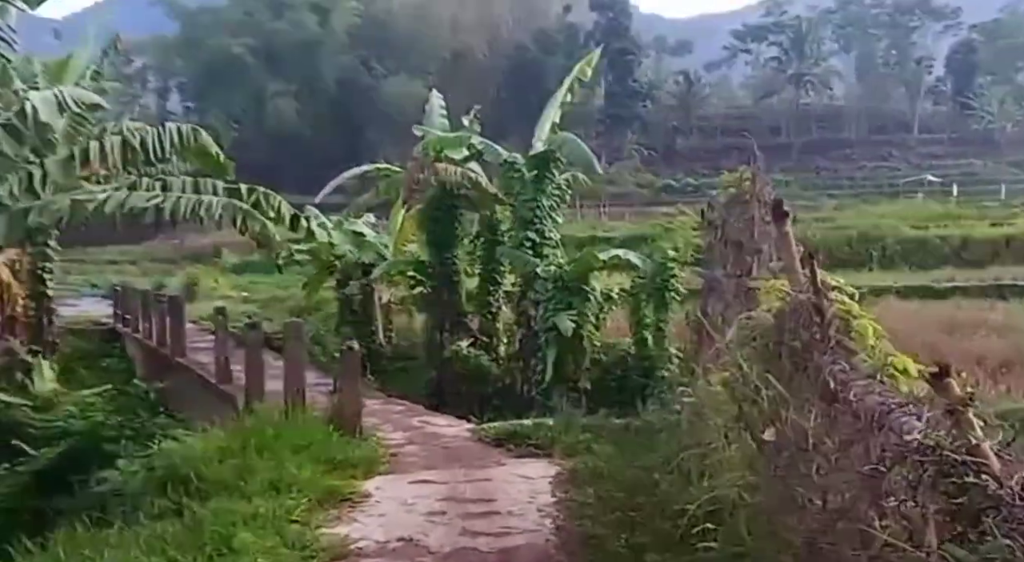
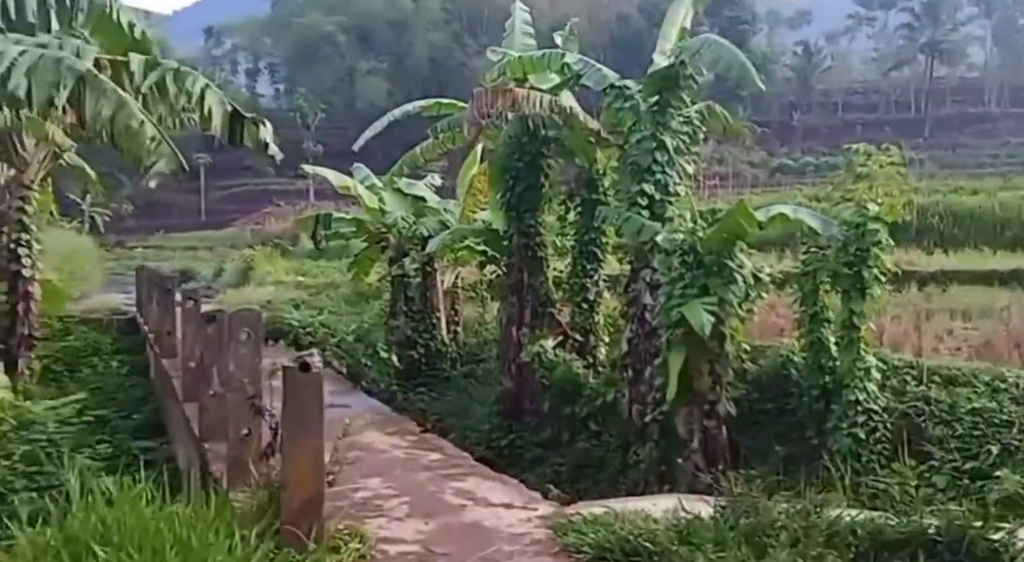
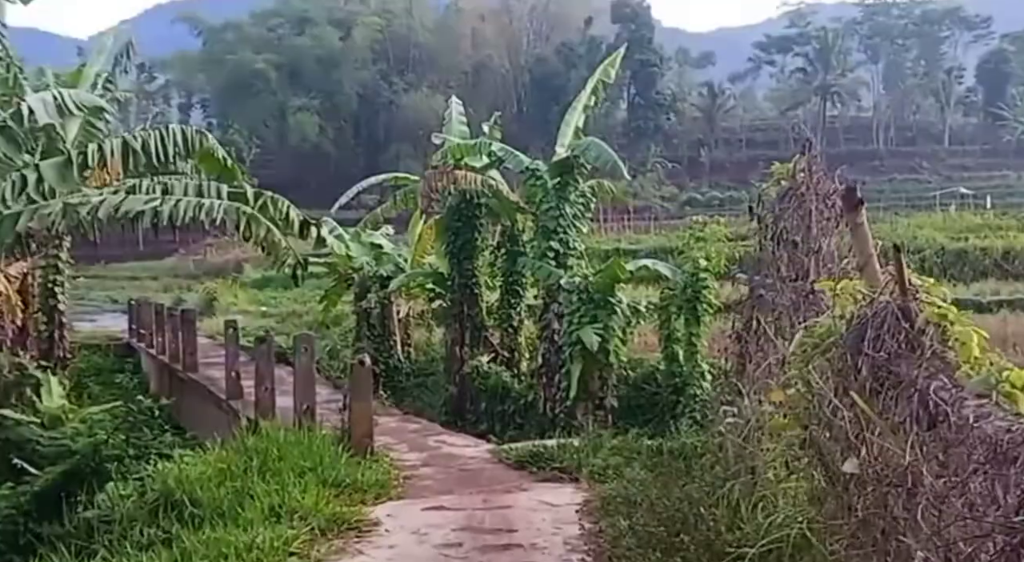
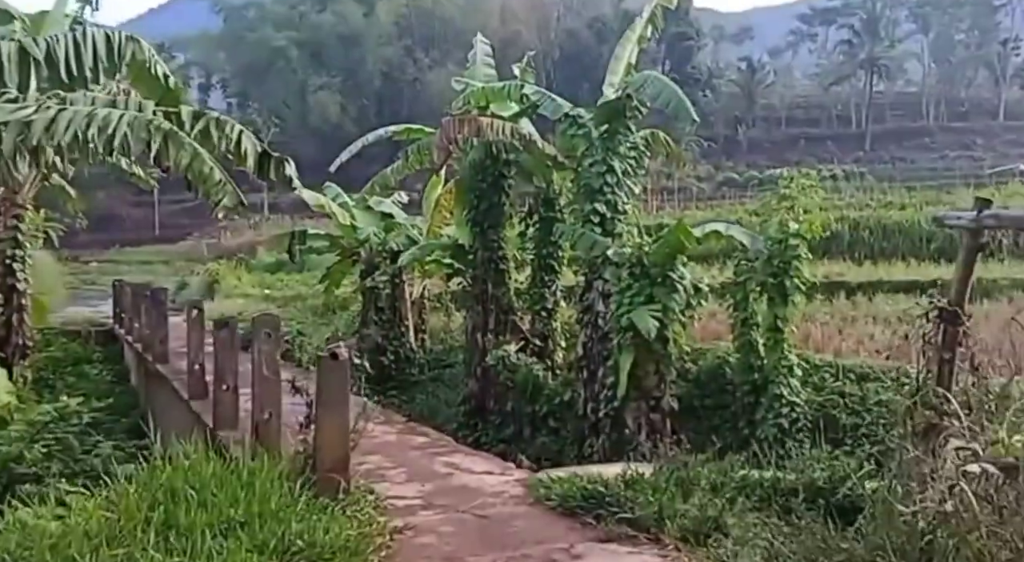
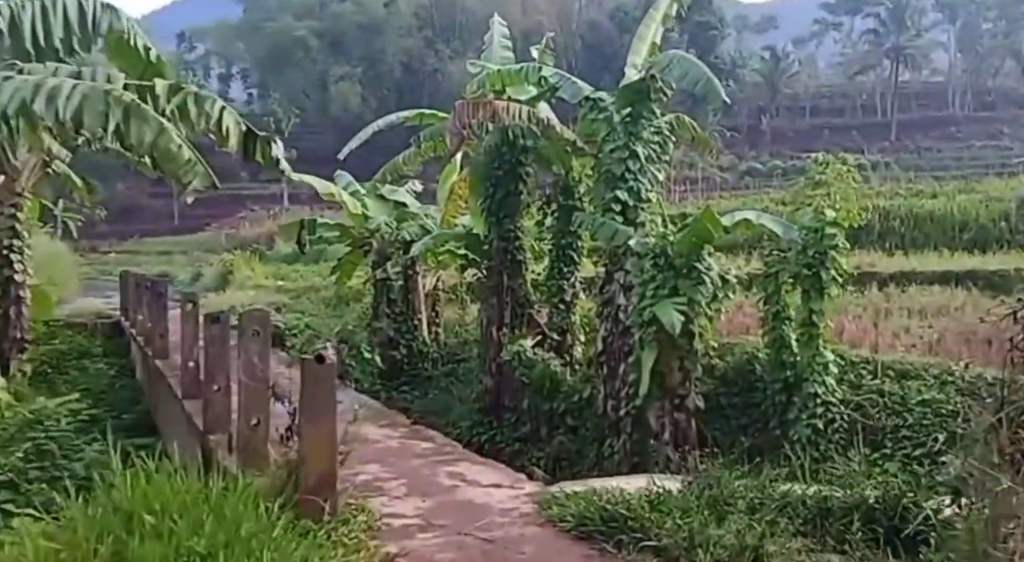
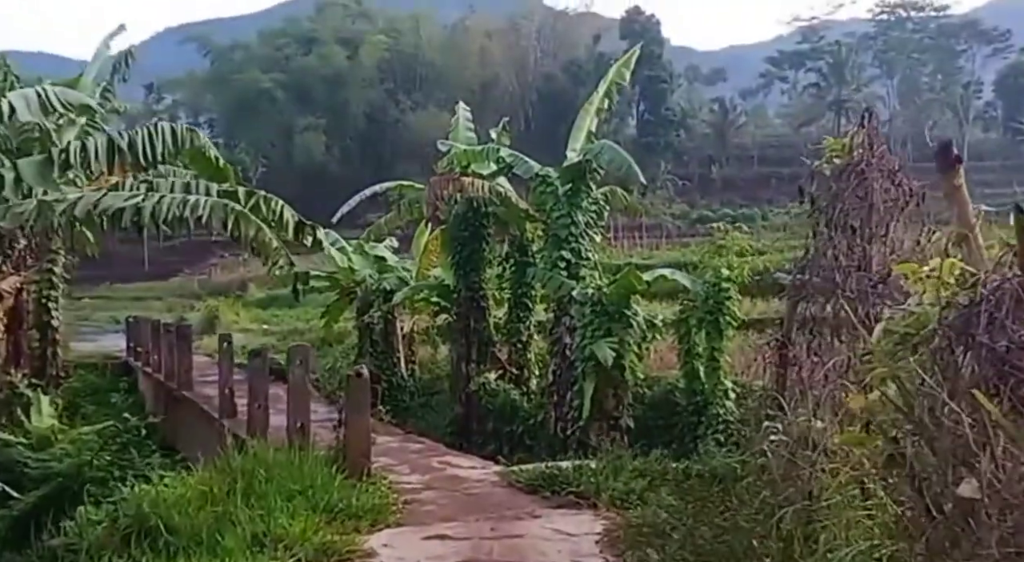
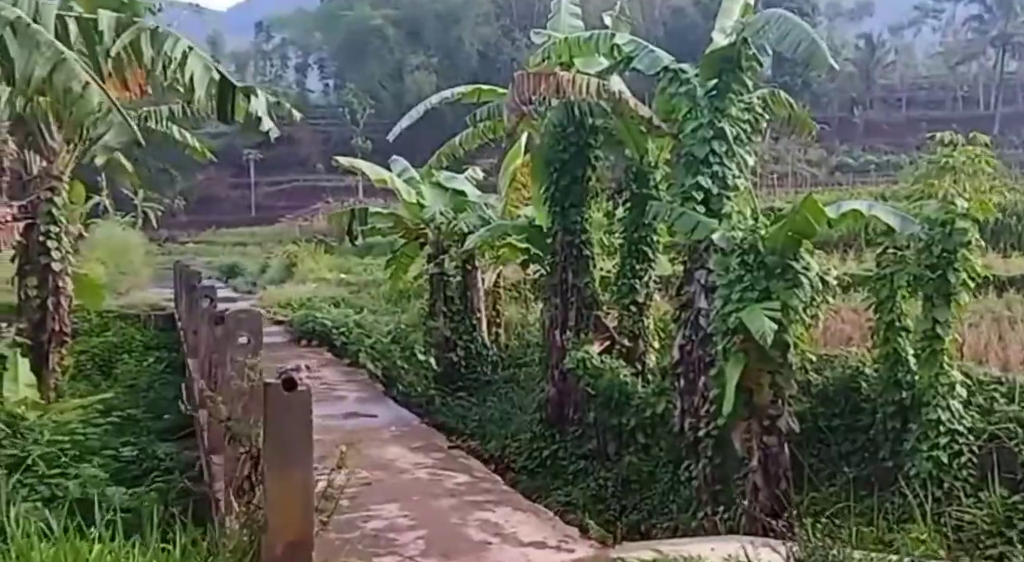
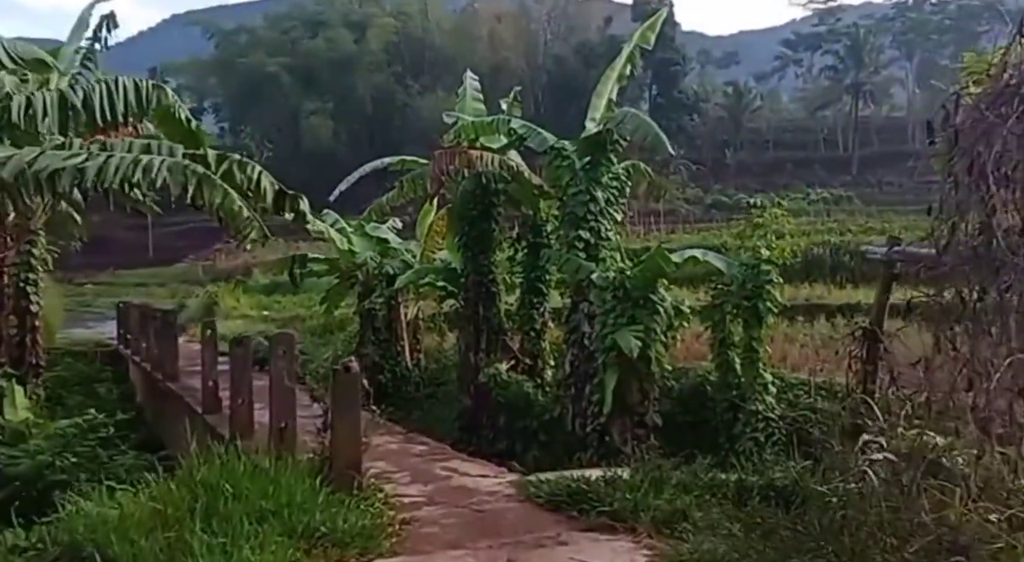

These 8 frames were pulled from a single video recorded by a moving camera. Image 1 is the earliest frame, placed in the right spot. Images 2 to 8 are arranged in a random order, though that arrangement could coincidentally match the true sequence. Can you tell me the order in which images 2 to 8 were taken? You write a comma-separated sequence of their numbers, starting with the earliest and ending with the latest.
3, 6, 8, 4, 5, 2, 7
